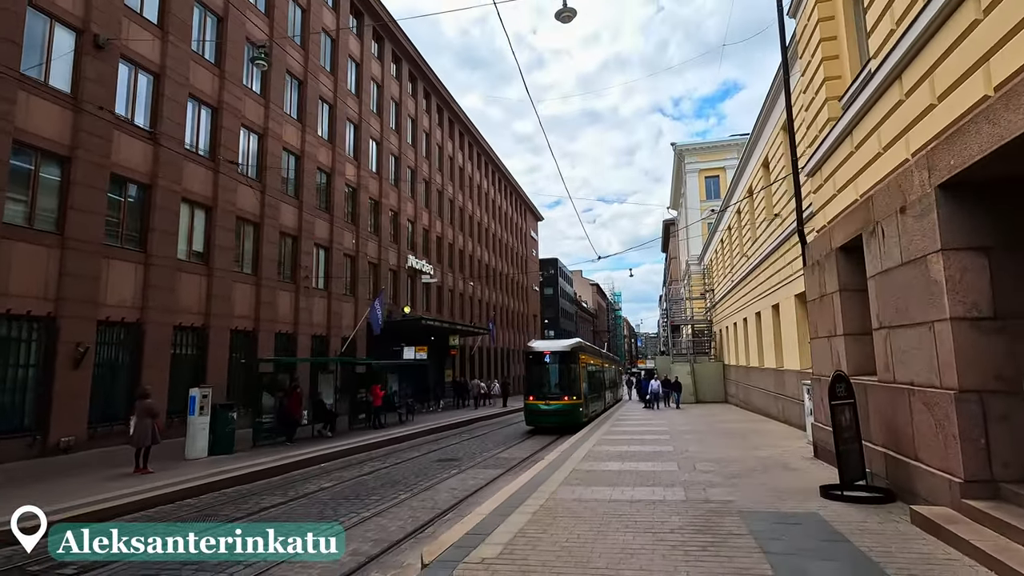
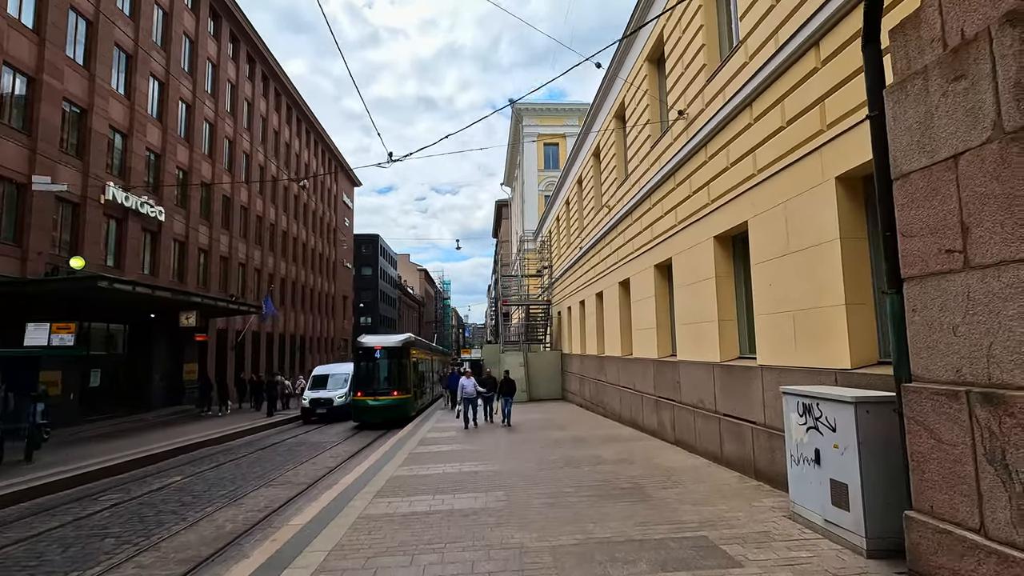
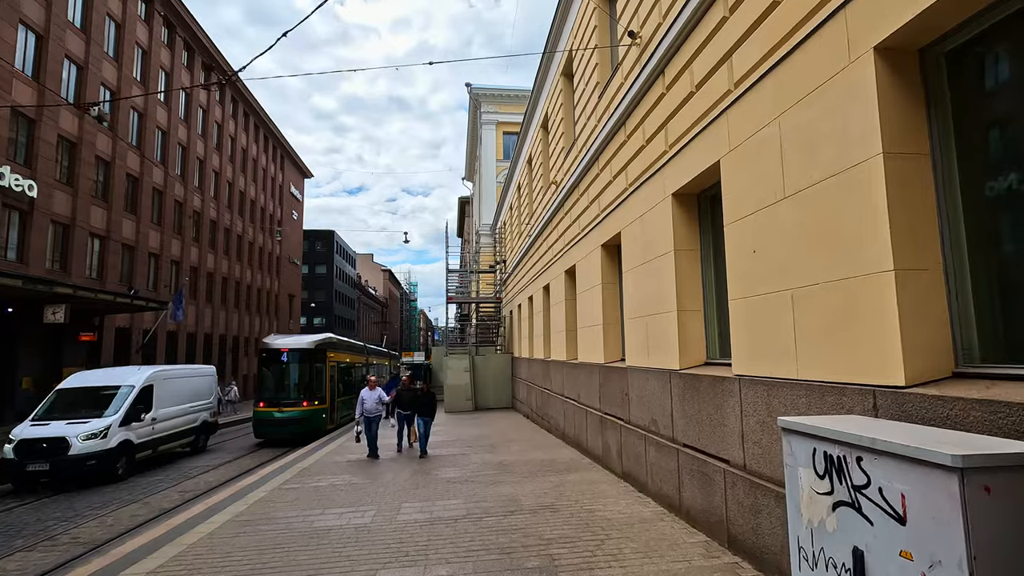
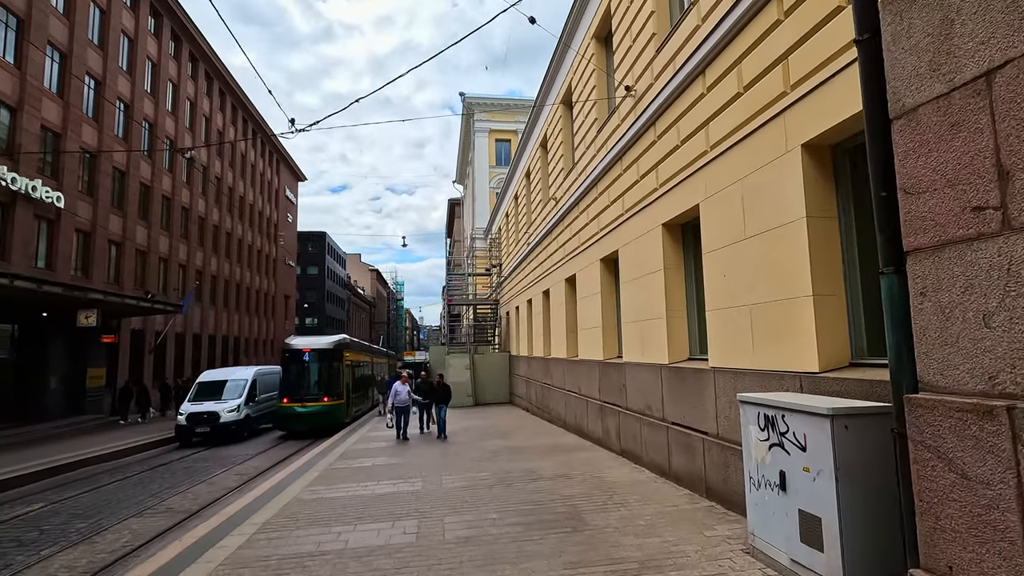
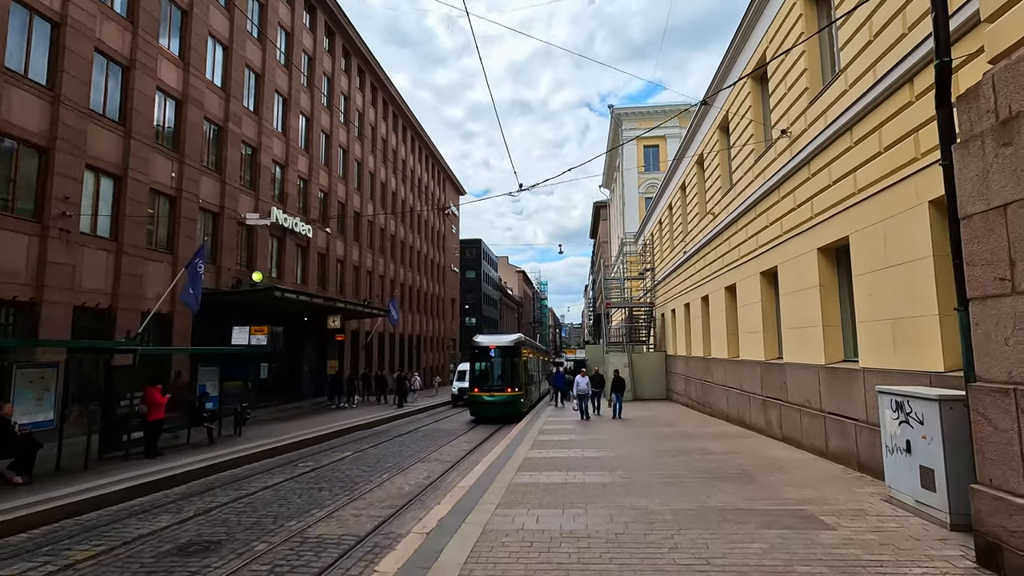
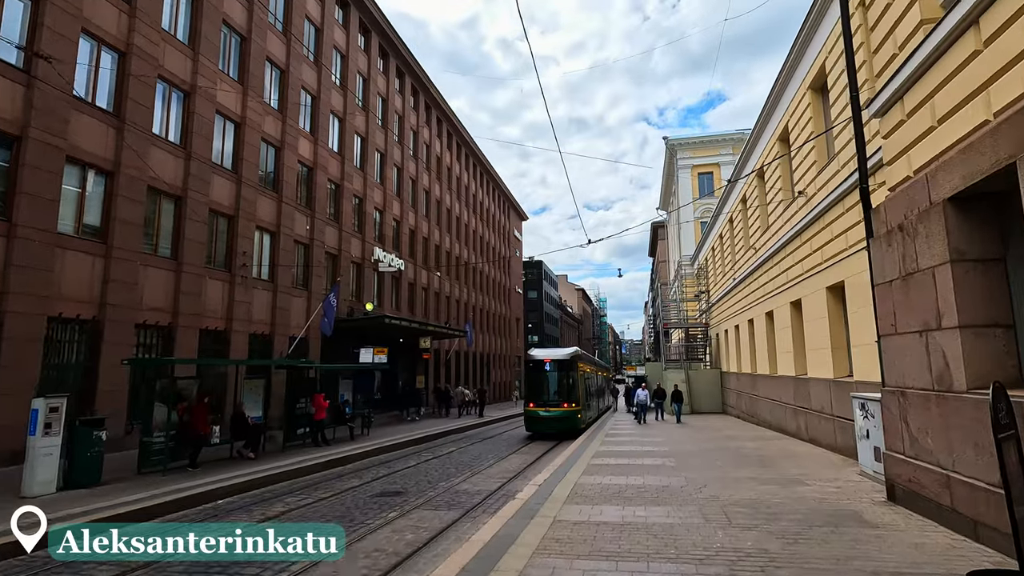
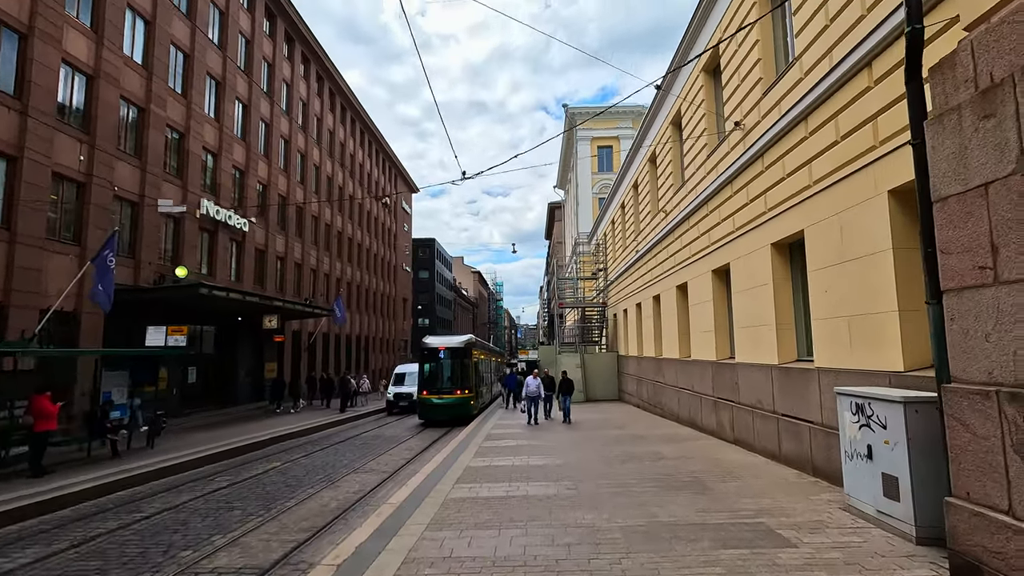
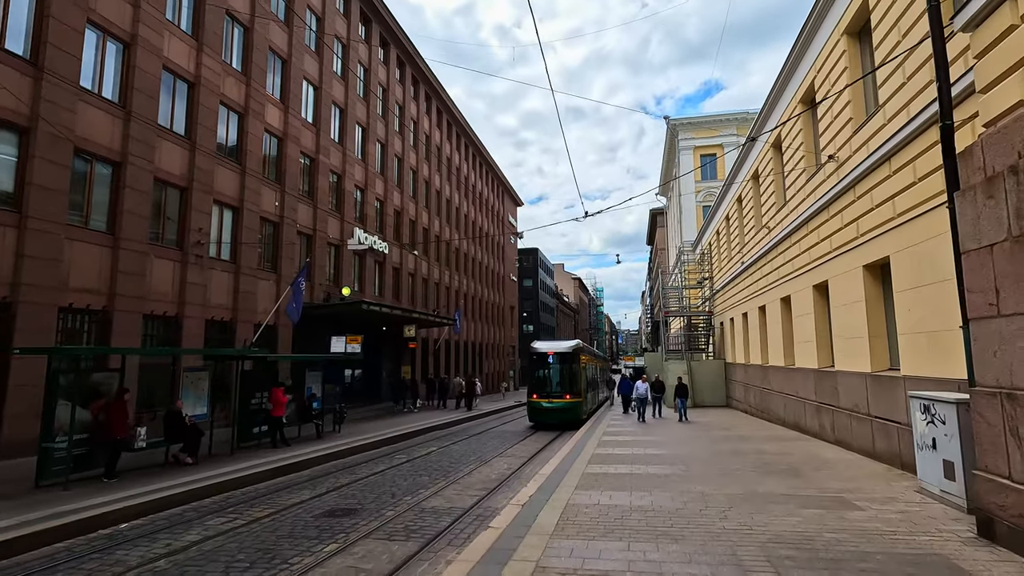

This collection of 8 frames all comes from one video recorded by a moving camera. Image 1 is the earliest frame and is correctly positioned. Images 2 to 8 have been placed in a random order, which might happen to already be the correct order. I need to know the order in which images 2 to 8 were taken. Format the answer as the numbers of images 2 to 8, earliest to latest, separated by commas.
6, 8, 5, 7, 2, 4, 3
